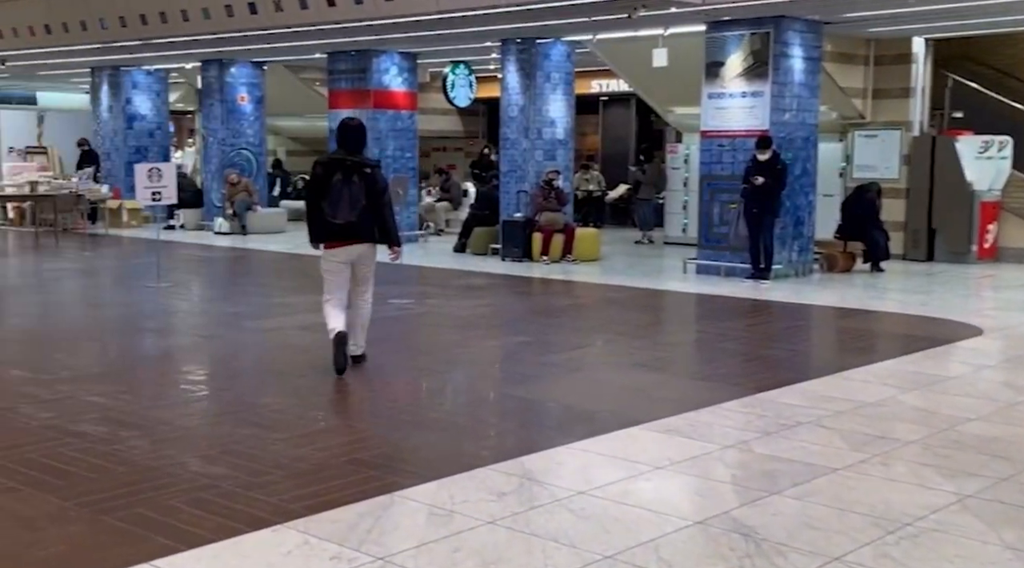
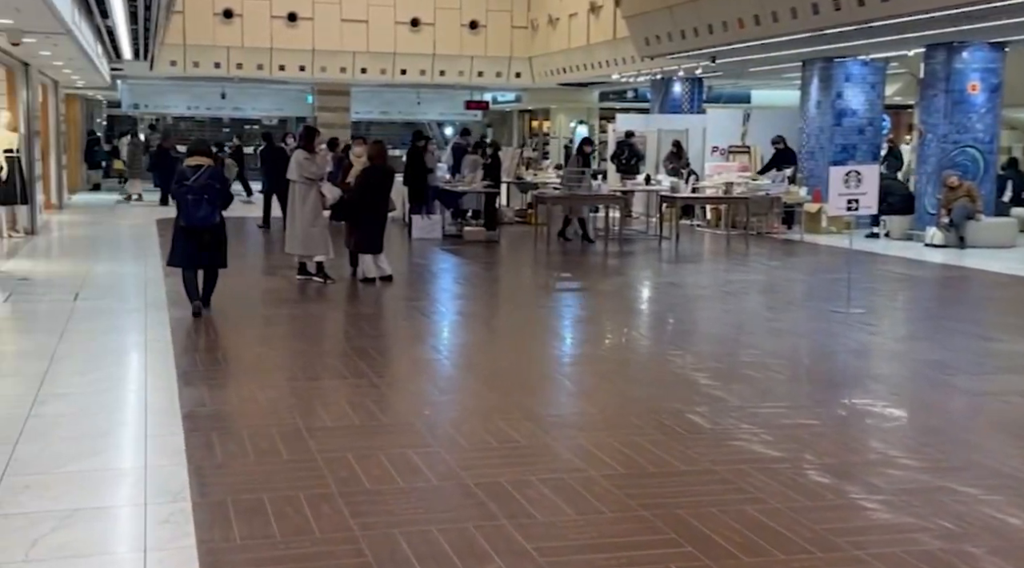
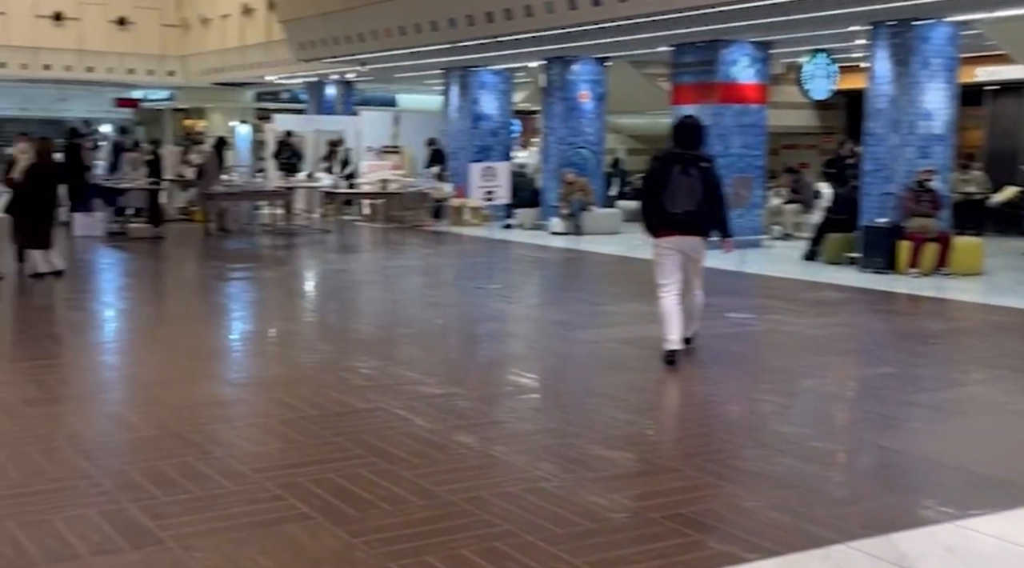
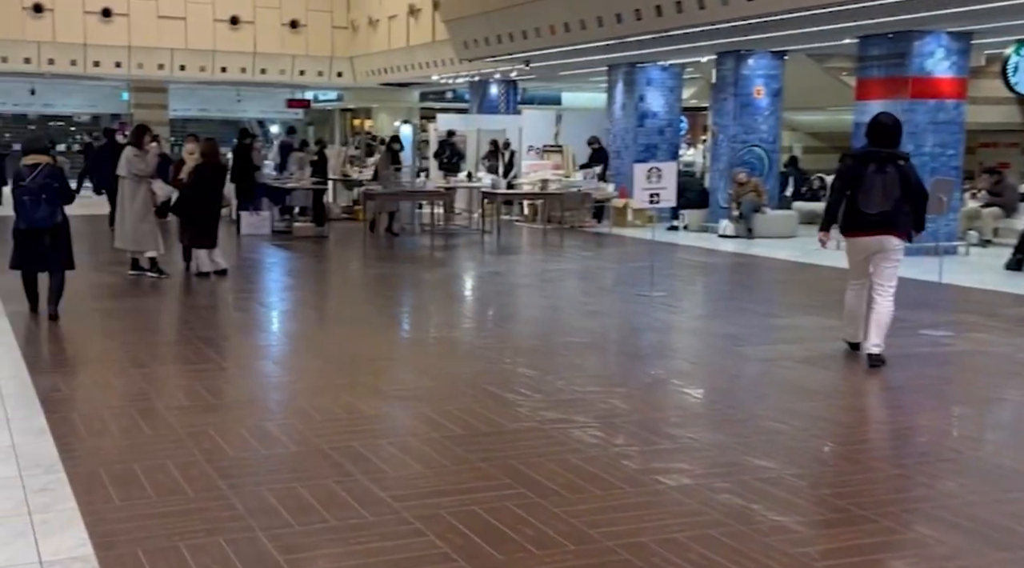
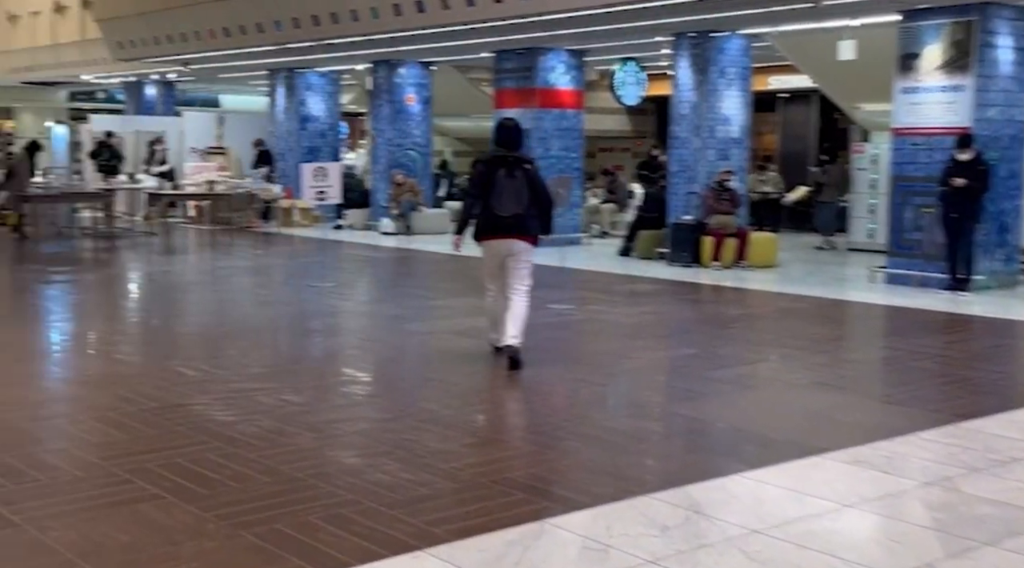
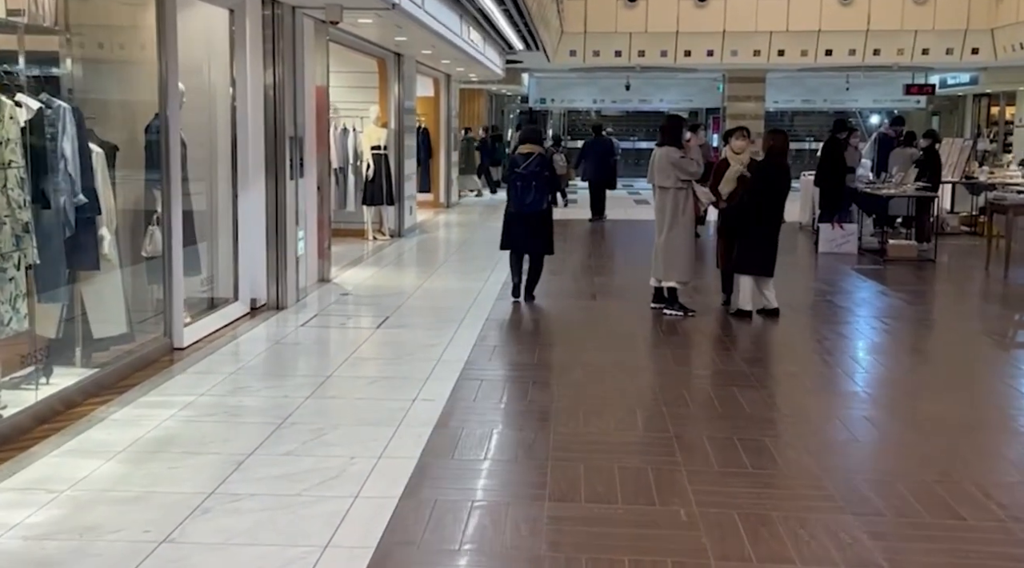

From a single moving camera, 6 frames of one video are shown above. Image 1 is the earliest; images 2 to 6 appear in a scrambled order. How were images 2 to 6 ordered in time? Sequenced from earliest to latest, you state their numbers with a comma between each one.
5, 3, 4, 2, 6
